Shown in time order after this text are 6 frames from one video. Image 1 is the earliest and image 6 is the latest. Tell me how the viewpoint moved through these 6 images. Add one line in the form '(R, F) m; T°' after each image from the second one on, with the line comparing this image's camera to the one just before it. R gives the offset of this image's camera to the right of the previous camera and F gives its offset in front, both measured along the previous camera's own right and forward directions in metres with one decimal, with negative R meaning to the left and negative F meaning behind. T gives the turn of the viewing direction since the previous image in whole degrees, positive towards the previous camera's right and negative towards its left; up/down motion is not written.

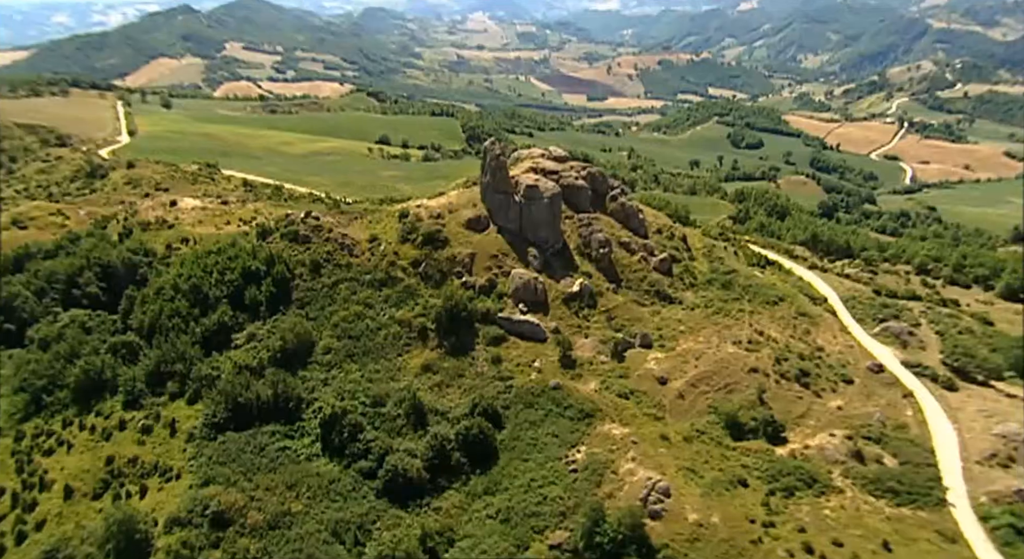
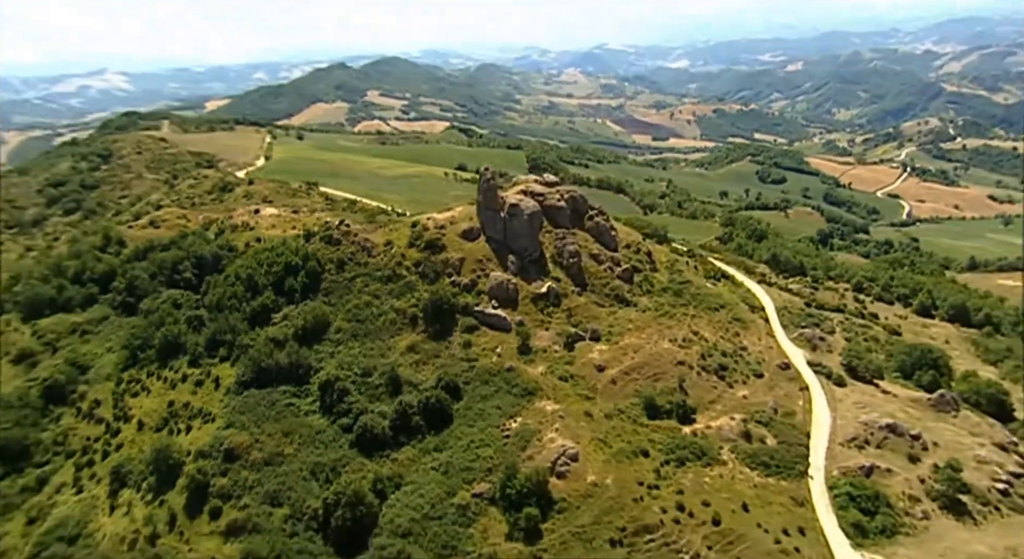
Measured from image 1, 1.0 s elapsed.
(+4.7, -7.5) m; -1°
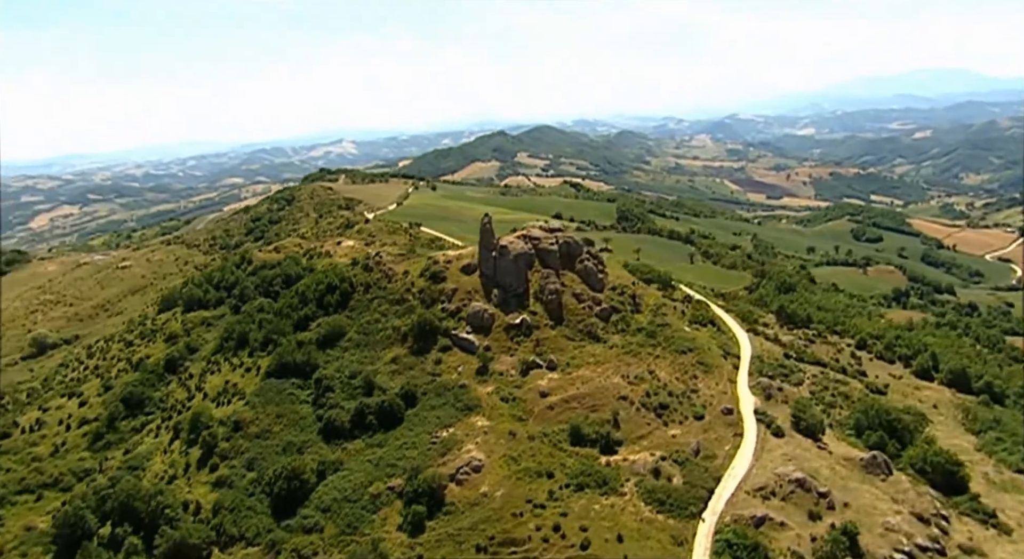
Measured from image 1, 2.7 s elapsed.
(+12.6, -2.2) m; -9°
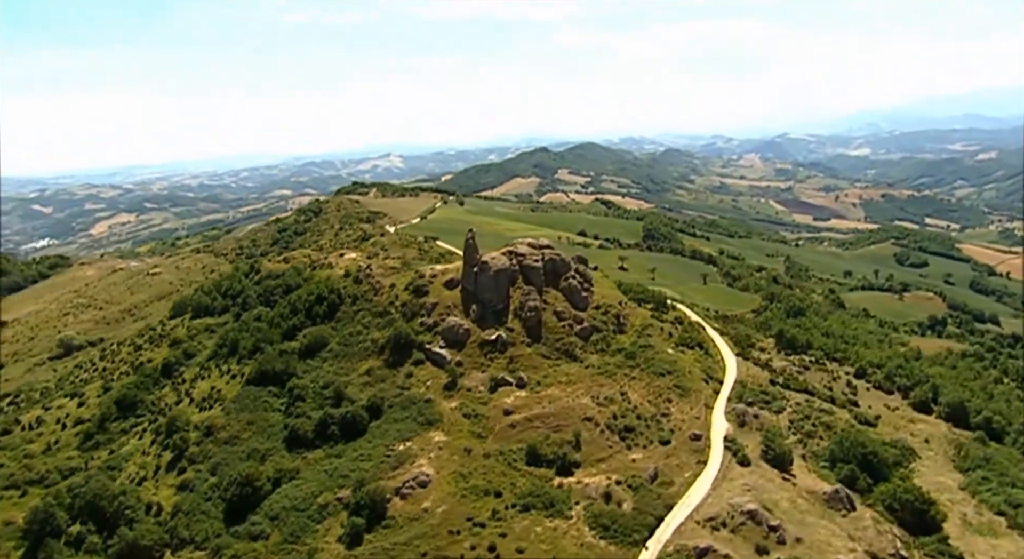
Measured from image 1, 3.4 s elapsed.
(+6.4, +0.2) m; -4°
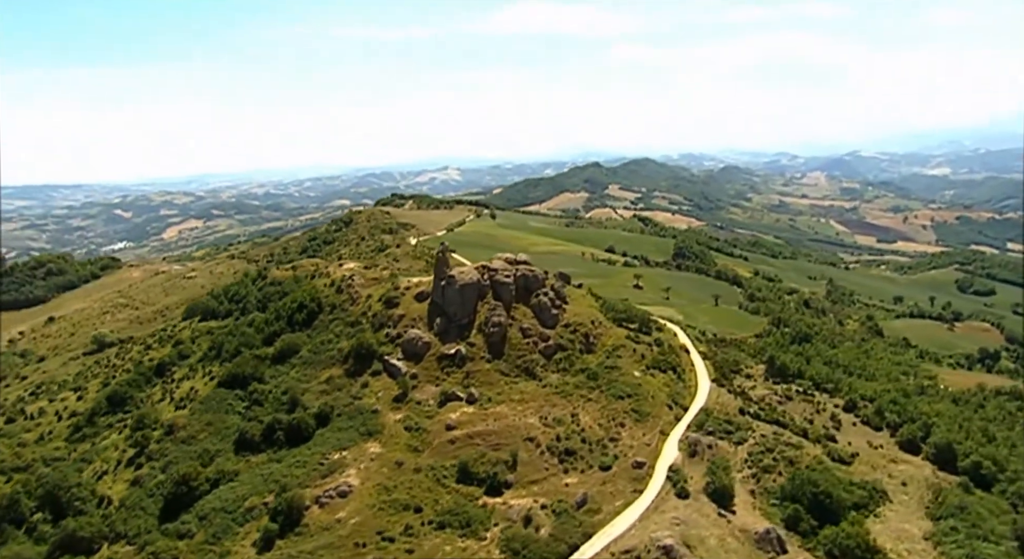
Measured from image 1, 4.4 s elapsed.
(+9.1, +0.8) m; -5°
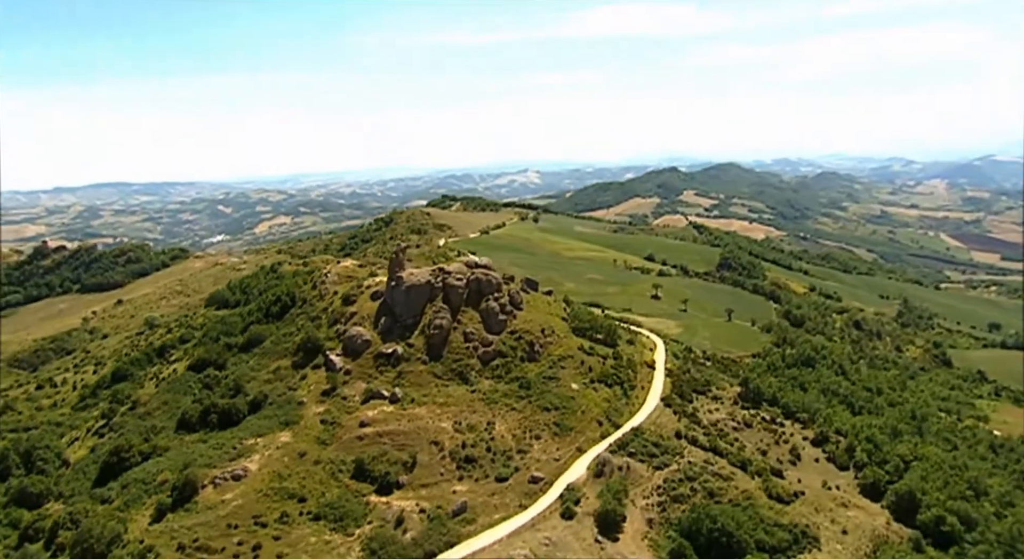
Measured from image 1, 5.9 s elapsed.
(+14.1, +2.0) m; -8°
